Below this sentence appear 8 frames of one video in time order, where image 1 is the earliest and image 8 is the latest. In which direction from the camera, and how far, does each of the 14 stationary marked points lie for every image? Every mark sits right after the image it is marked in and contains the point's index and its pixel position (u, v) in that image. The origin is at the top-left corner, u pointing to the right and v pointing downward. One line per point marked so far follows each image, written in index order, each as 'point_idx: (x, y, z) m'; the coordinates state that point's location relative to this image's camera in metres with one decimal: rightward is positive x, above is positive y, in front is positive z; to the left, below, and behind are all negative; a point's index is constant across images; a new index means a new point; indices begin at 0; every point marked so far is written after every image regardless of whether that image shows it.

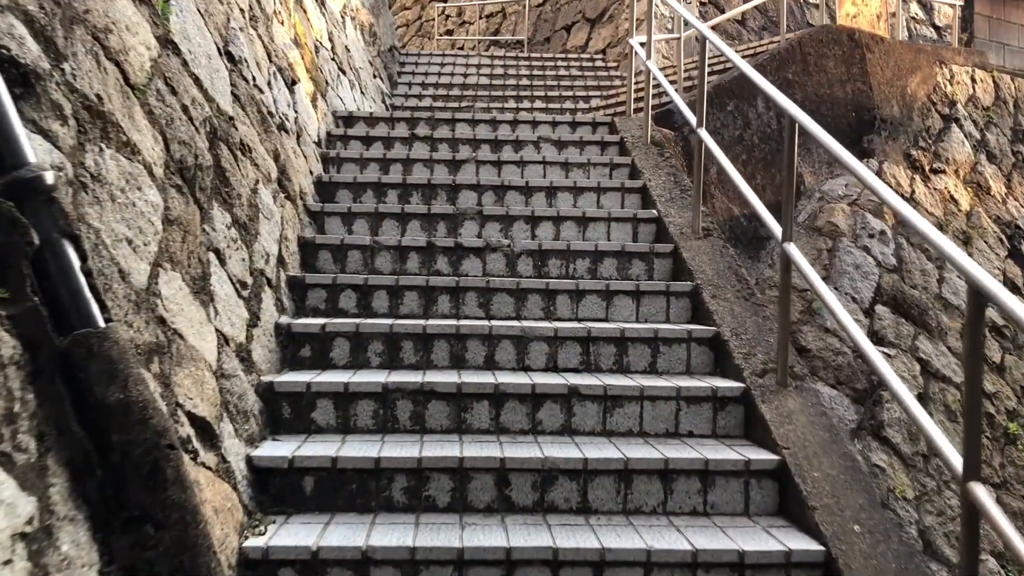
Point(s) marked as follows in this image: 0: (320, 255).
0: (-0.7, +0.1, +3.0) m
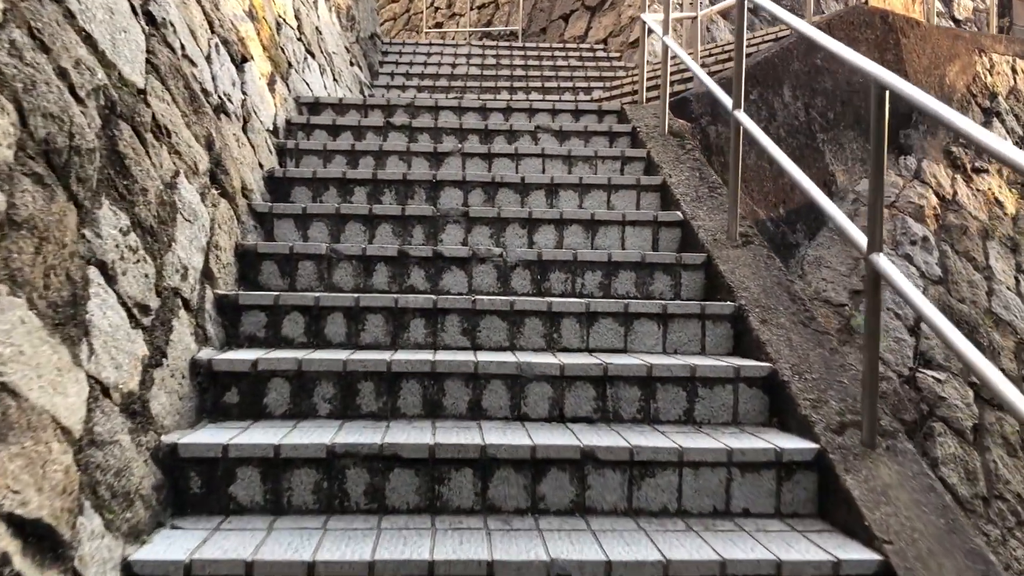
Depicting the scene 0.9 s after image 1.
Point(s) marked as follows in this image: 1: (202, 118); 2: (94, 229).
0: (-0.7, +0.1, +2.4) m
1: (-0.9, +0.5, +2.5) m
2: (-0.8, +0.1, +1.7) m
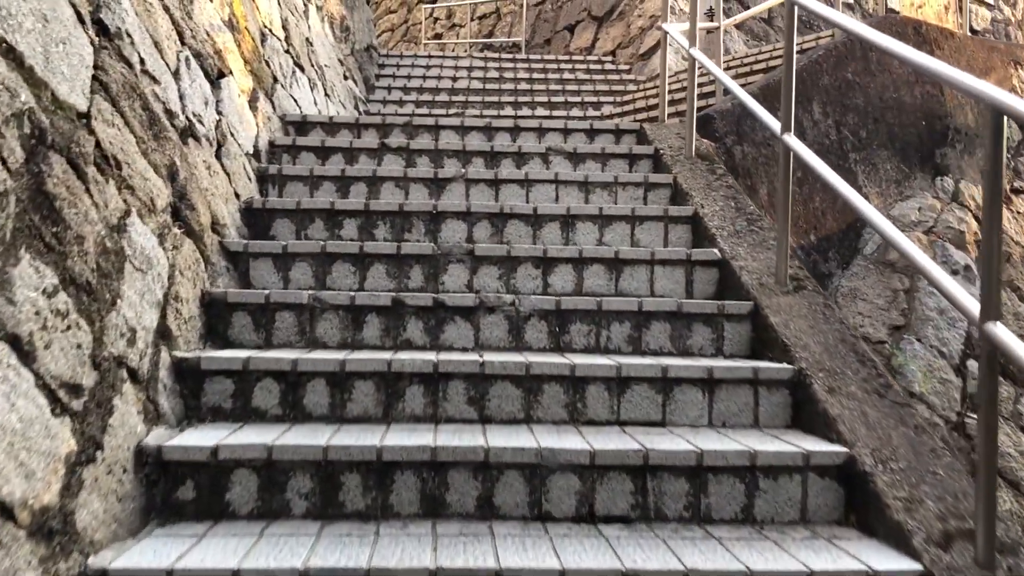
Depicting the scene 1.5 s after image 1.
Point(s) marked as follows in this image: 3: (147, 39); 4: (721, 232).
0: (-0.7, -0.1, +2.1) m
1: (-0.9, +0.4, +2.1) m
2: (-0.8, 0.0, +1.3) m
3: (-1.0, +0.7, +2.2) m
4: (+0.6, +0.2, +2.5) m
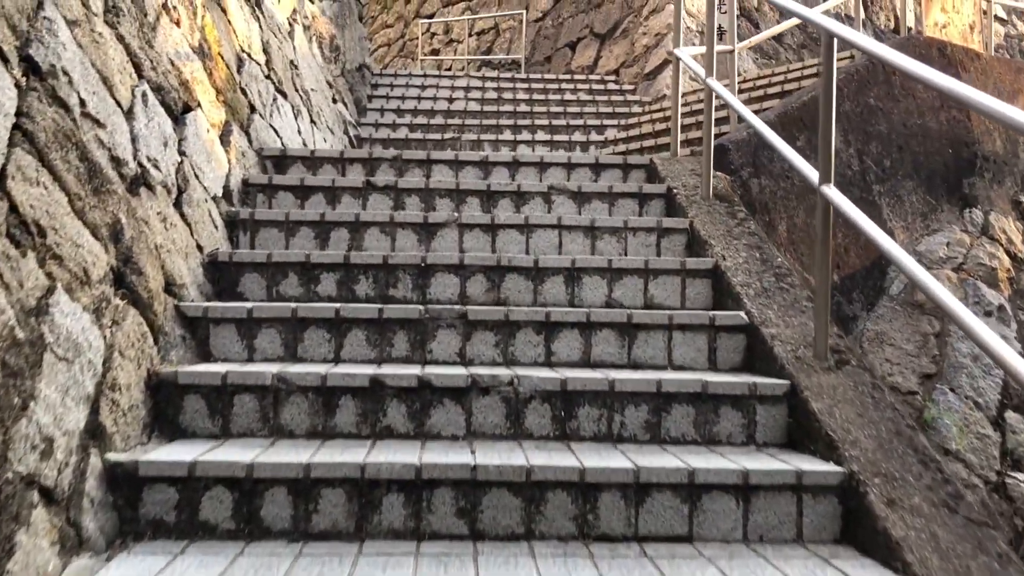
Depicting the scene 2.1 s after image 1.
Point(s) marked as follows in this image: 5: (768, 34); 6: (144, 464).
0: (-0.7, -0.2, +1.8) m
1: (-0.9, +0.2, +1.8) m
2: (-0.8, -0.2, +1.0) m
3: (-1.0, +0.5, +2.0) m
4: (+0.6, 0.0, +2.2) m
5: (+1.2, +1.2, +4.0) m
6: (-0.7, -0.3, +1.5) m
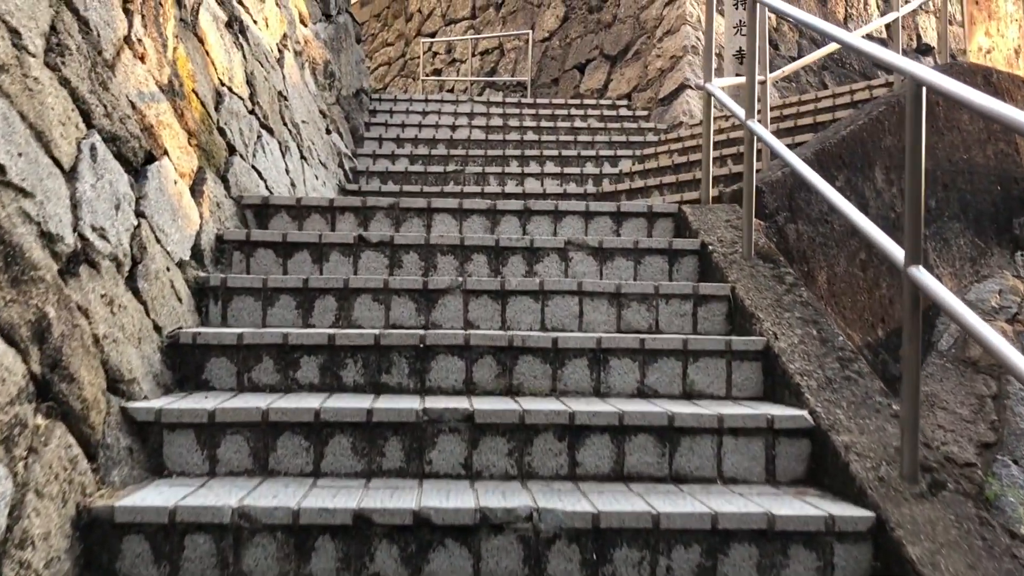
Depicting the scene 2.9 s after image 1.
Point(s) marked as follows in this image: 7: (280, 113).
0: (-0.6, -0.4, +1.4) m
1: (-0.8, 0.0, +1.5) m
2: (-0.8, -0.4, +0.7) m
3: (-0.9, +0.3, +1.6) m
4: (+0.6, -0.2, +1.8) m
5: (+1.2, +1.0, +3.6) m
6: (-0.6, -0.5, +1.2) m
7: (-1.0, +0.8, +3.6) m
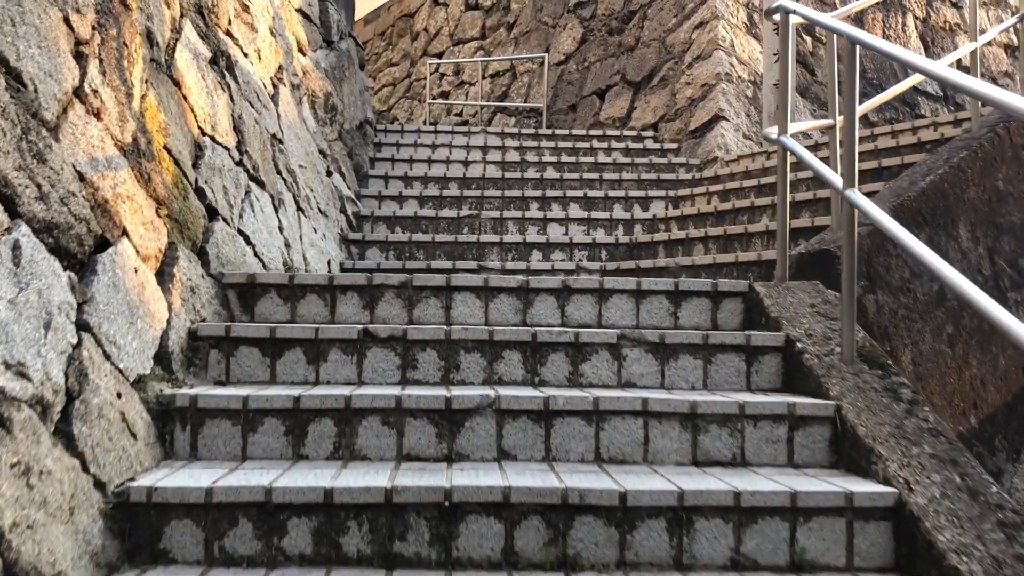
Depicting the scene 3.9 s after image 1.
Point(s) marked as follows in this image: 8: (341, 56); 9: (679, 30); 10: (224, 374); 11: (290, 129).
0: (-0.6, -0.7, +0.9) m
1: (-0.7, -0.2, +1.0) m
2: (-0.7, -0.6, +0.2) m
3: (-0.8, 0.0, +1.1) m
4: (+0.7, -0.5, +1.4) m
5: (+1.3, +0.7, +3.2) m
6: (-0.5, -0.7, +0.7) m
7: (-0.9, +0.5, +3.2) m
8: (-1.0, +1.3, +4.8) m
9: (+1.1, +1.7, +5.6) m
10: (-0.7, -0.2, +2.0) m
11: (-0.9, +0.7, +3.6) m
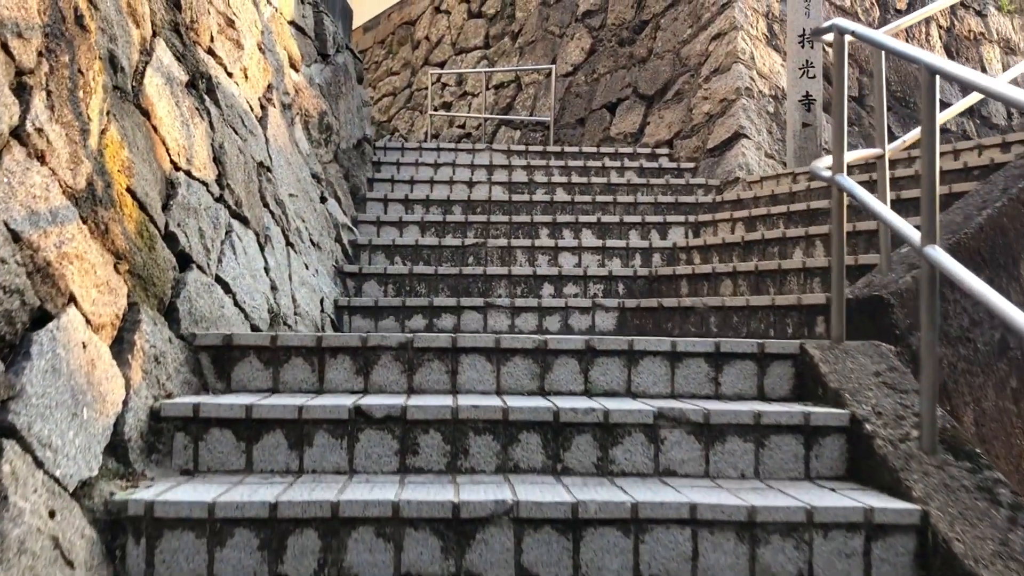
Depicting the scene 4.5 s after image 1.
0: (-0.5, -0.8, +0.6) m
1: (-0.7, -0.4, +0.7) m
2: (-0.6, -0.7, -0.1) m
3: (-0.8, -0.1, +0.8) m
4: (+0.8, -0.6, +1.1) m
5: (+1.4, +0.6, +2.9) m
6: (-0.5, -0.9, +0.4) m
7: (-0.9, +0.3, +2.9) m
8: (-0.9, +1.2, +4.6) m
9: (+1.2, +1.6, +5.3) m
10: (-0.7, -0.4, +1.7) m
11: (-0.9, +0.5, +3.3) m
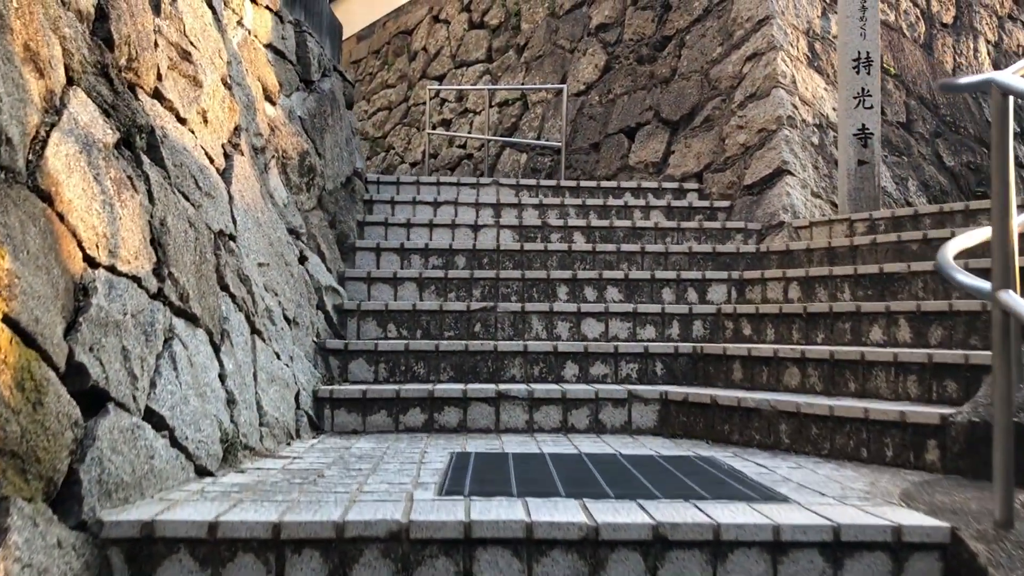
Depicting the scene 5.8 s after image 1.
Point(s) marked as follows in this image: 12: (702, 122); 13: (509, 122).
0: (-0.4, -1.1, +0.1) m
1: (-0.6, -0.7, +0.1) m
2: (-0.6, -1.0, -0.7) m
3: (-0.7, -0.4, +0.3) m
4: (+0.8, -0.9, +0.5) m
5: (+1.4, +0.3, +2.3) m
6: (-0.4, -1.2, -0.2) m
7: (-0.8, 0.0, +2.3) m
8: (-0.9, +0.9, +4.0) m
9: (+1.2, +1.3, +4.8) m
10: (-0.6, -0.6, +1.1) m
11: (-0.8, +0.2, +2.7) m
12: (+1.1, +0.9, +4.8) m
13: (0.0, +1.3, +6.7) m
